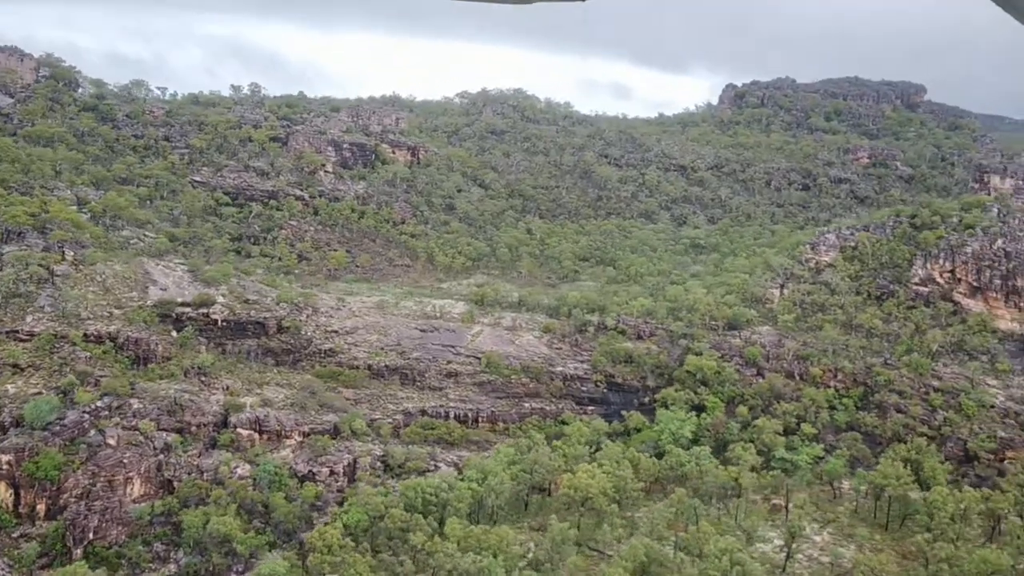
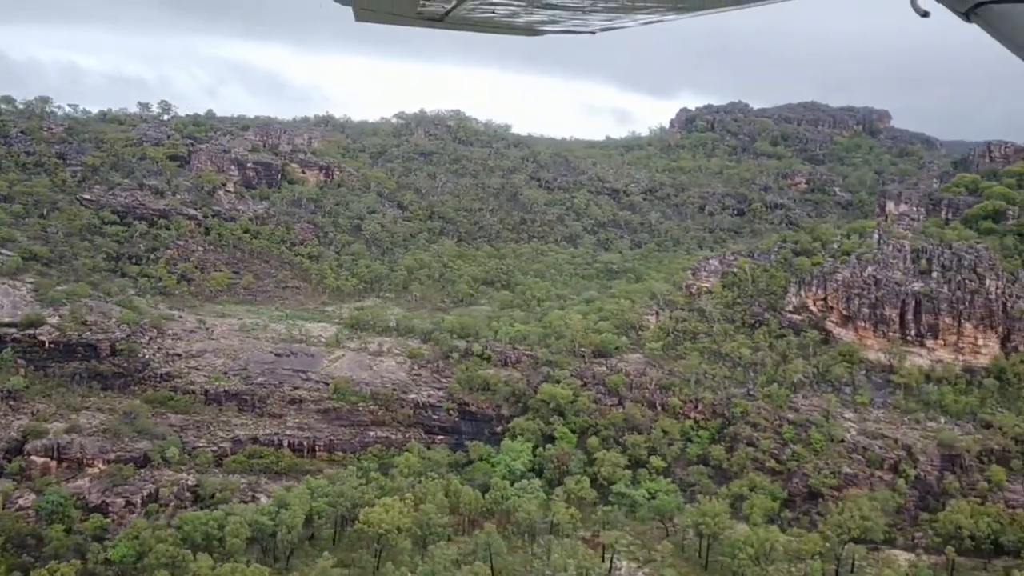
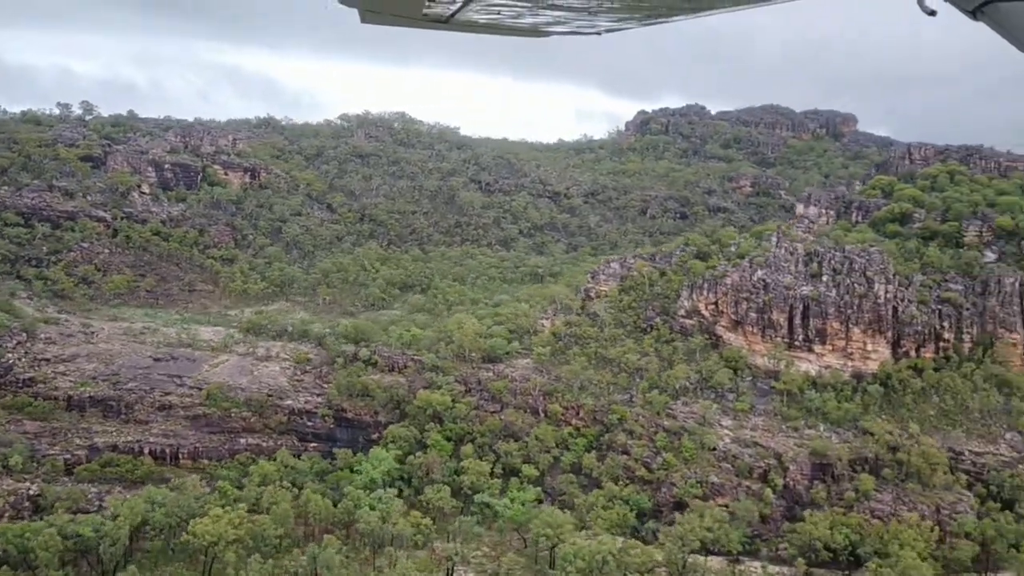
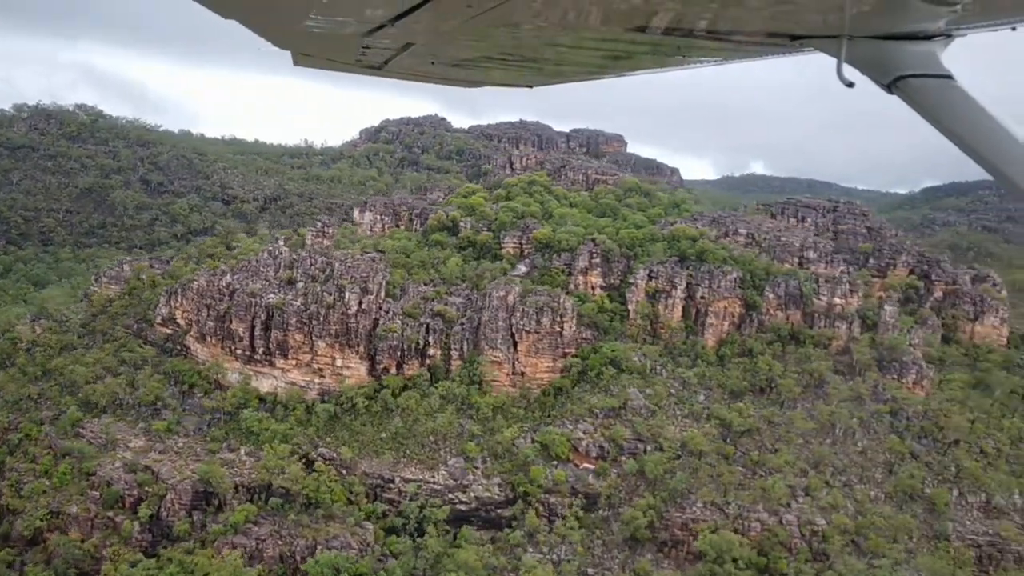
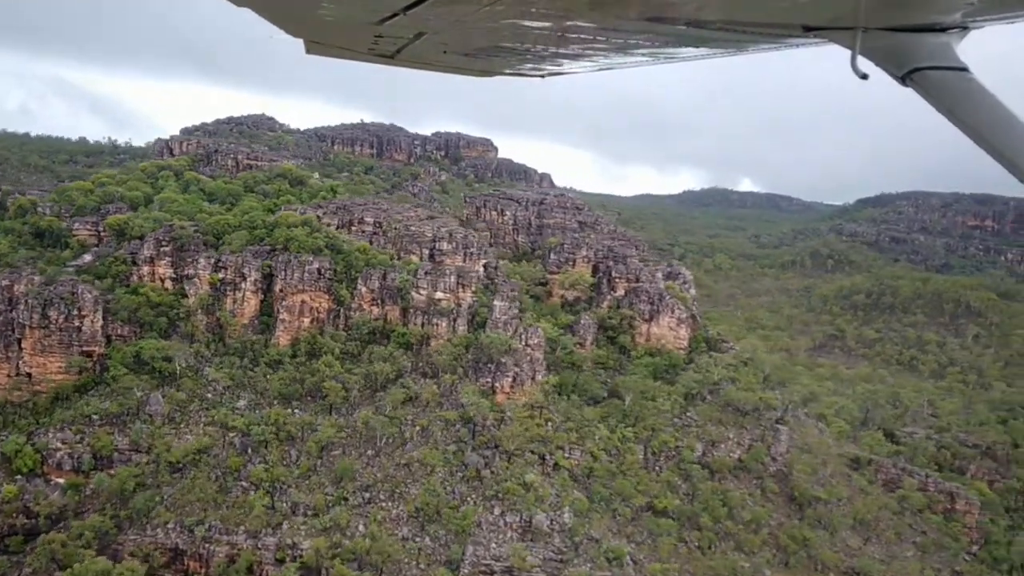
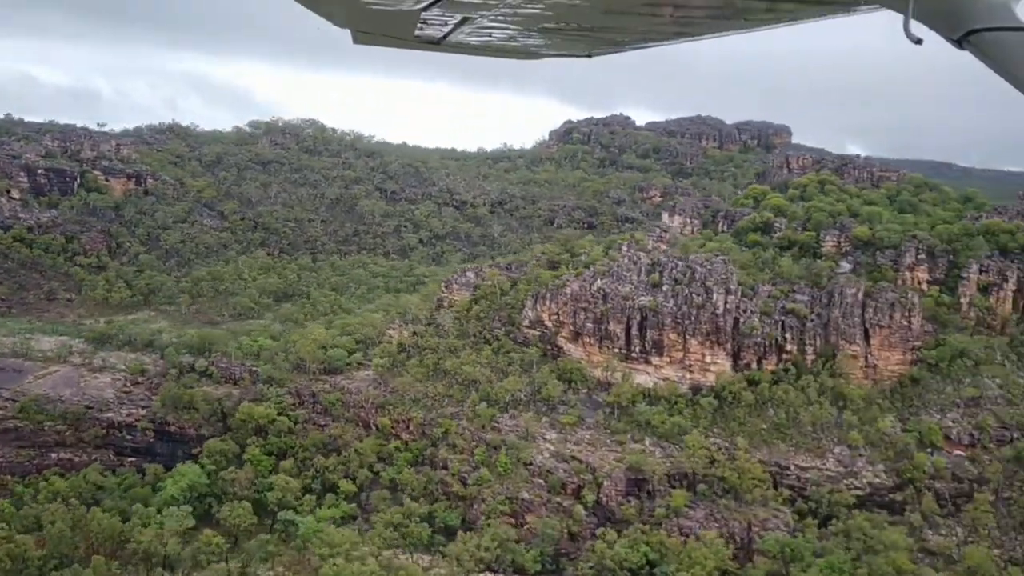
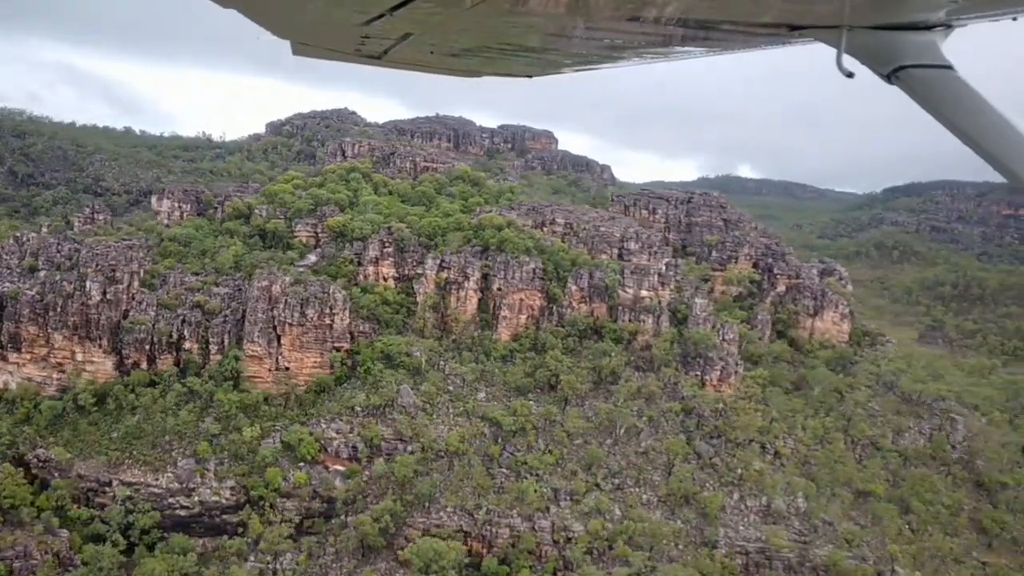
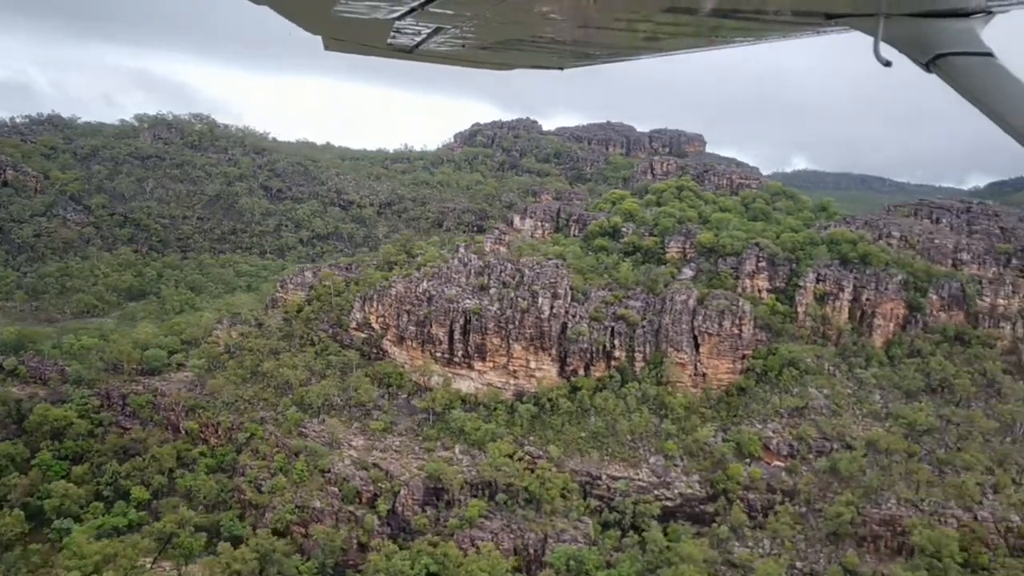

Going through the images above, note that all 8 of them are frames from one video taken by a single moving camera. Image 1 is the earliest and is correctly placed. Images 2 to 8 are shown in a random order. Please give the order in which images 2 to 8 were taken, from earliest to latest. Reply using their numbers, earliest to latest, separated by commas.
2, 3, 6, 8, 4, 7, 5
